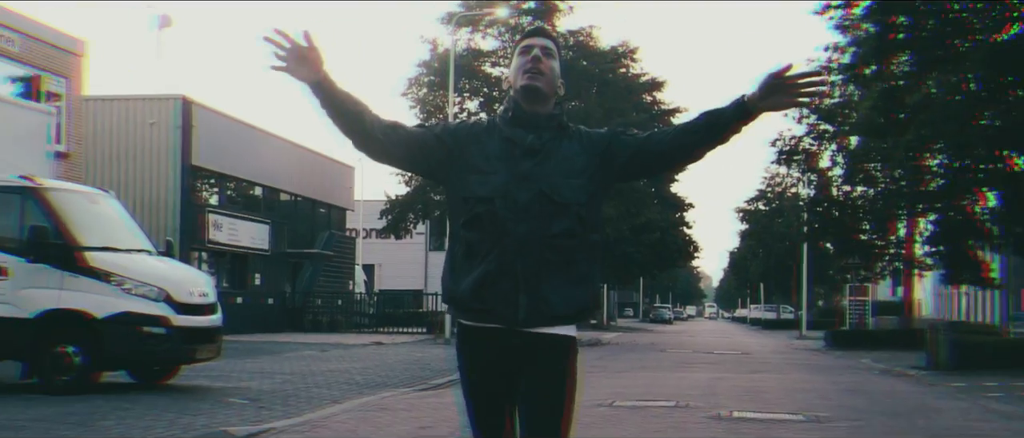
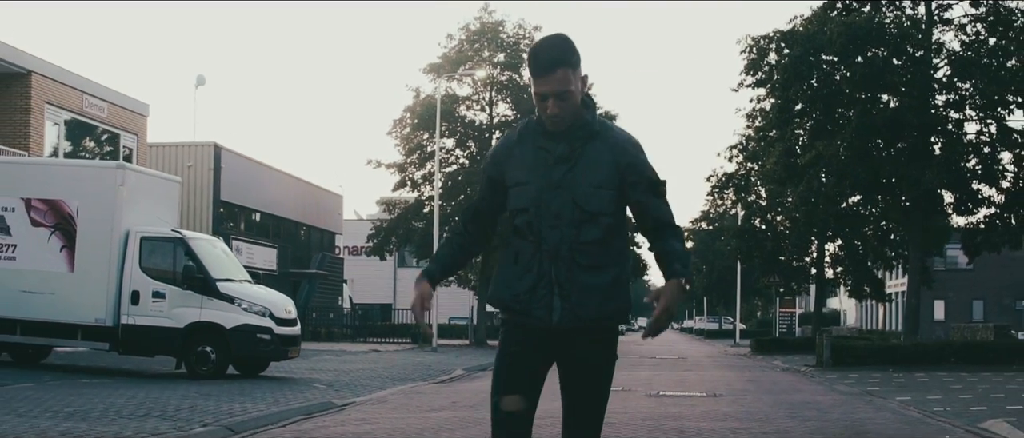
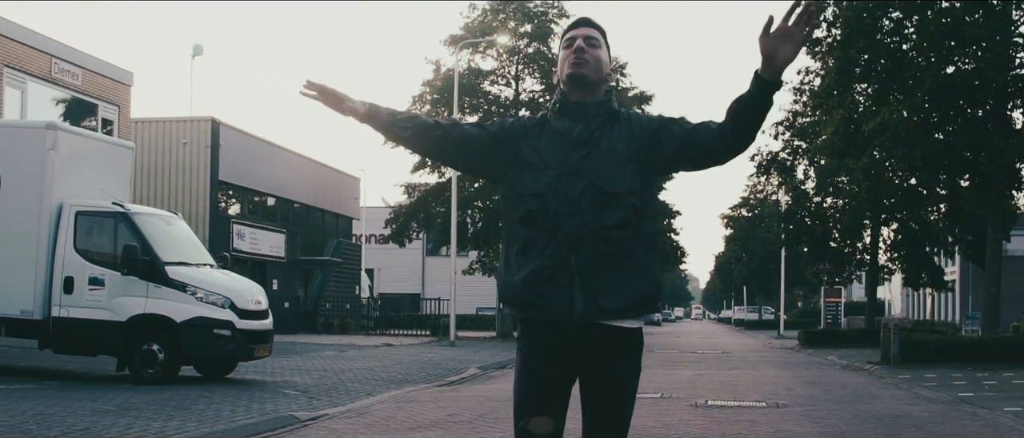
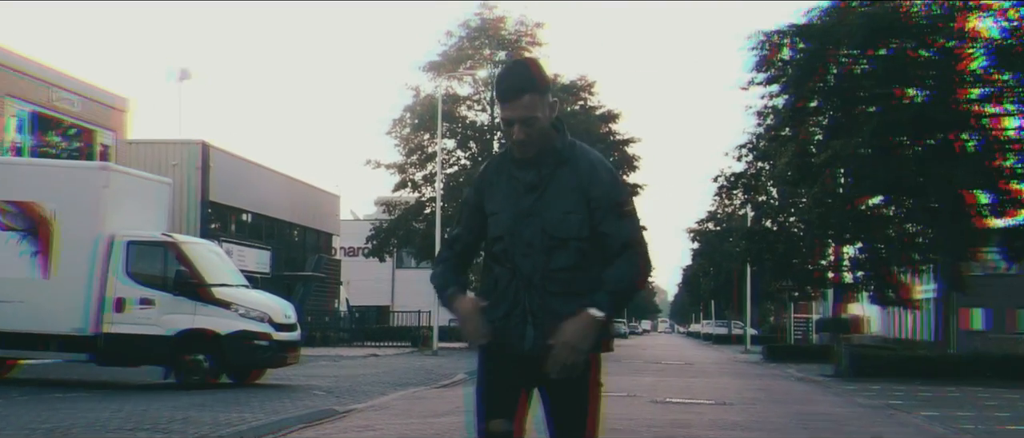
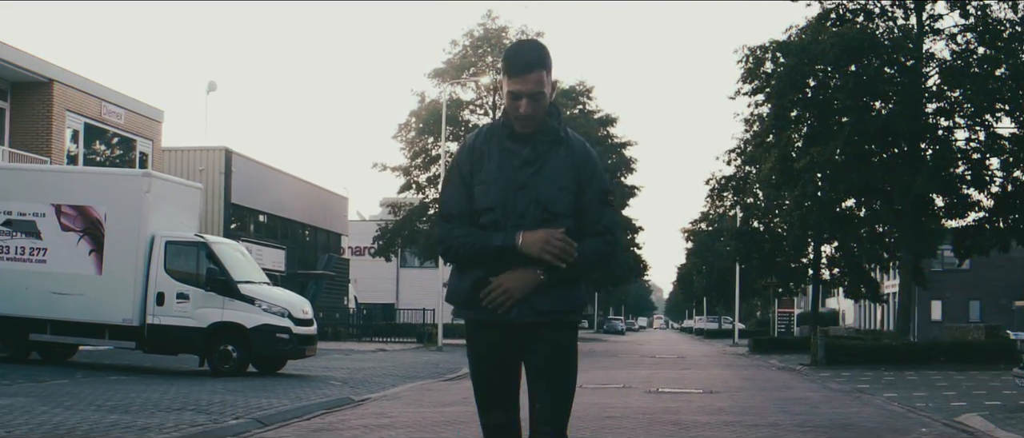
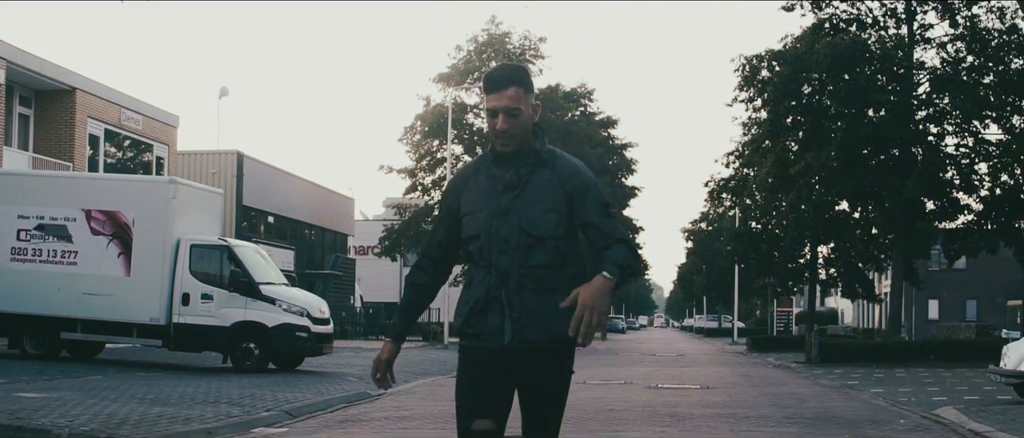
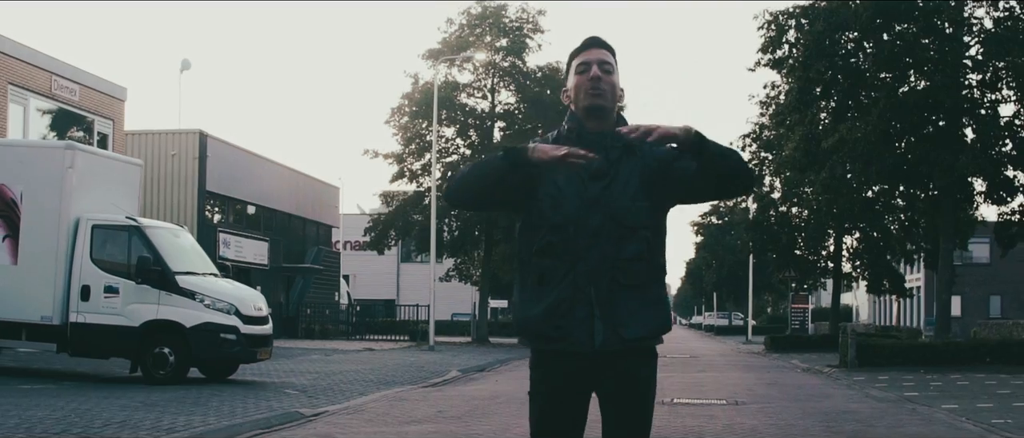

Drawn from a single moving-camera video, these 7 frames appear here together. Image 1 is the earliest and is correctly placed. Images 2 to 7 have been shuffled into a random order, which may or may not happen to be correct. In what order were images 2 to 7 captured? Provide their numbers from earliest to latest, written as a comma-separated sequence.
3, 7, 2, 4, 5, 6
